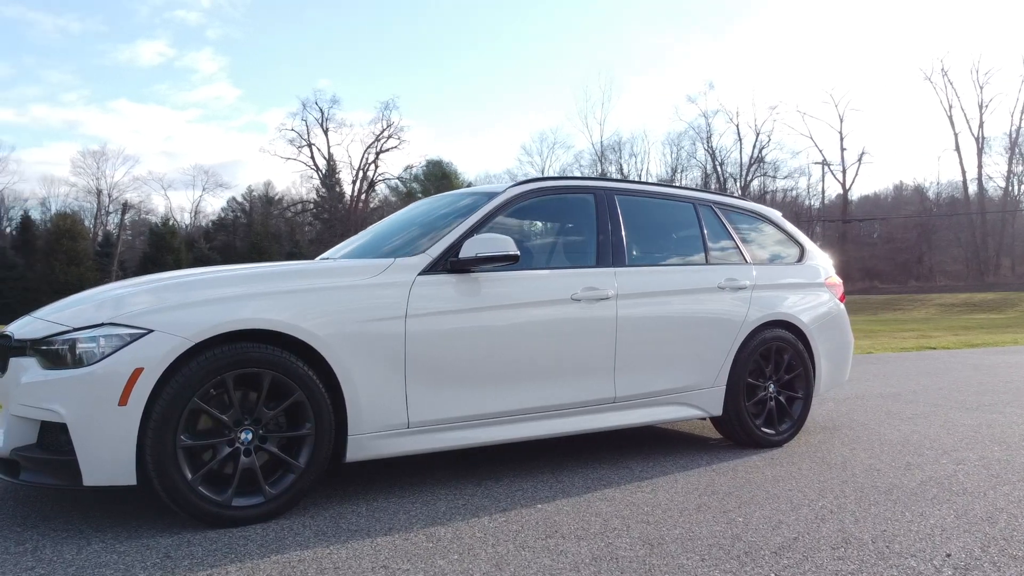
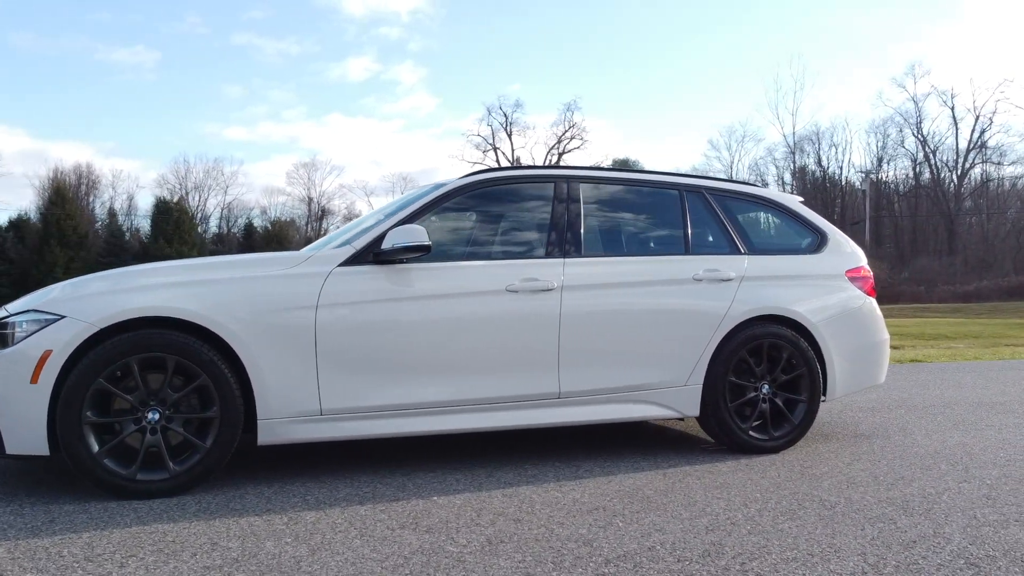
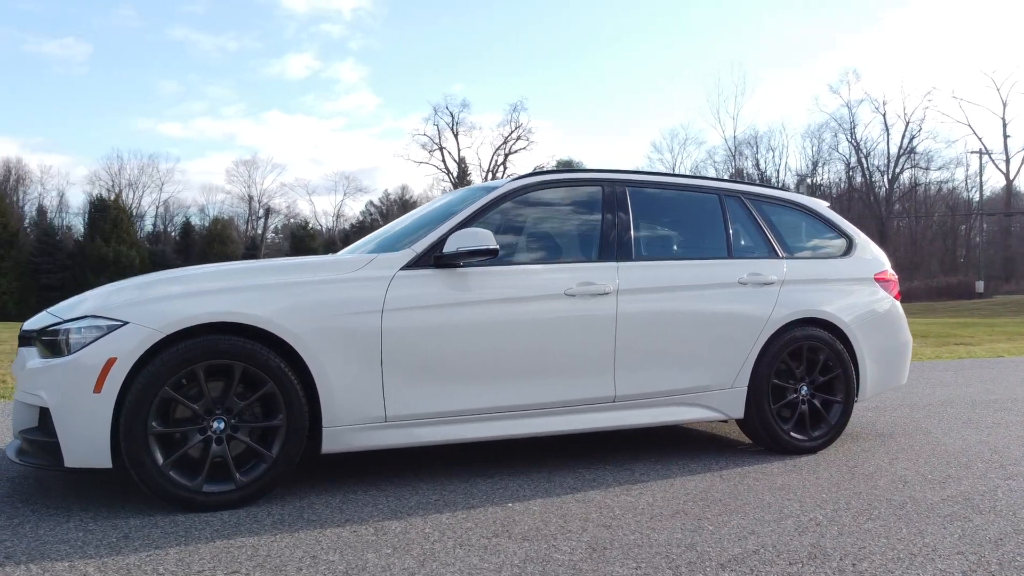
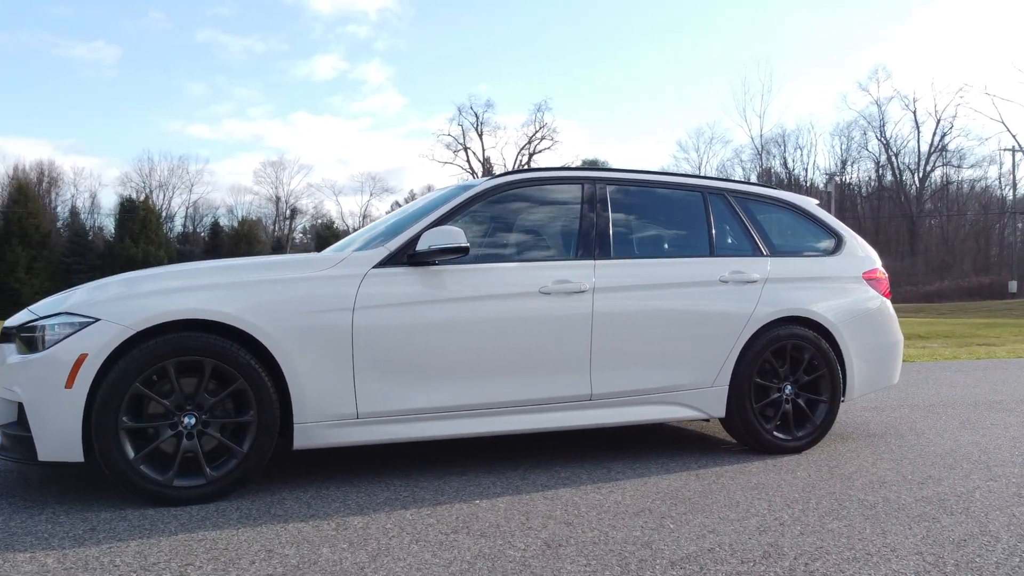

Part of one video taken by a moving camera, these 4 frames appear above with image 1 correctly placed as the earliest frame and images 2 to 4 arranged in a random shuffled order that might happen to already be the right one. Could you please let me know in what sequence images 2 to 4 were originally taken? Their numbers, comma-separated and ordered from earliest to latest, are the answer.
3, 4, 2
